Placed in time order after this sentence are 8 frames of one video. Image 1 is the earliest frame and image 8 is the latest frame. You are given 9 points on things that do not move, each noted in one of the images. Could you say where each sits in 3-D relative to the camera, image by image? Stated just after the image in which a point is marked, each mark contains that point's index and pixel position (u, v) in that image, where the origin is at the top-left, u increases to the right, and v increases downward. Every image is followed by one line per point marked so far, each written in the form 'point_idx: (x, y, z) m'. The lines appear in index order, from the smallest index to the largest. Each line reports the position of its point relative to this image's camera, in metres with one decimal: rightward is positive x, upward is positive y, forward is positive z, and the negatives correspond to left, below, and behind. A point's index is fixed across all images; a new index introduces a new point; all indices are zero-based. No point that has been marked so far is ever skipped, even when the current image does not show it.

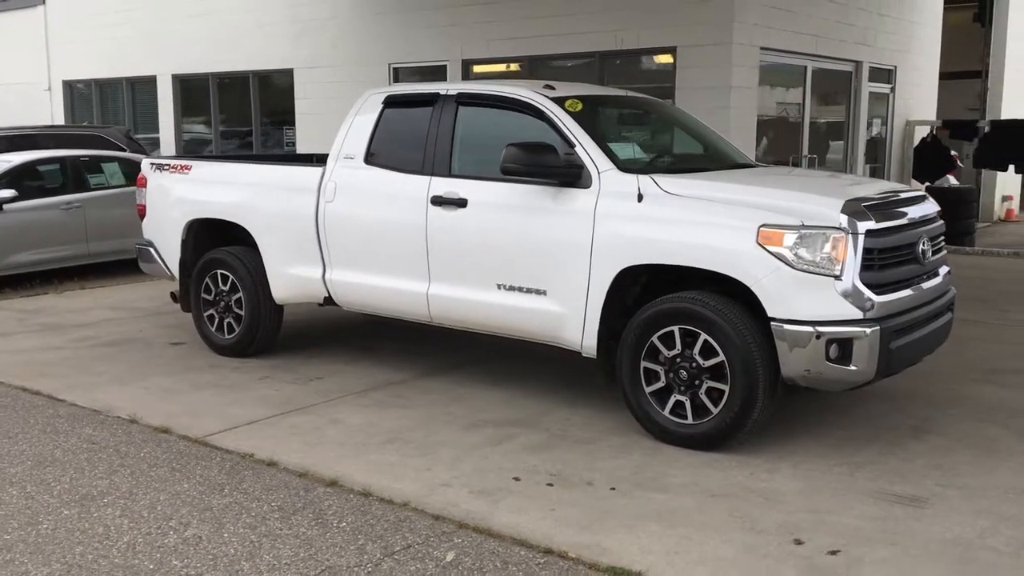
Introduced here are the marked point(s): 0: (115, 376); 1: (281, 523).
0: (-2.9, -0.6, +6.5) m
1: (-1.0, -1.0, +3.8) m
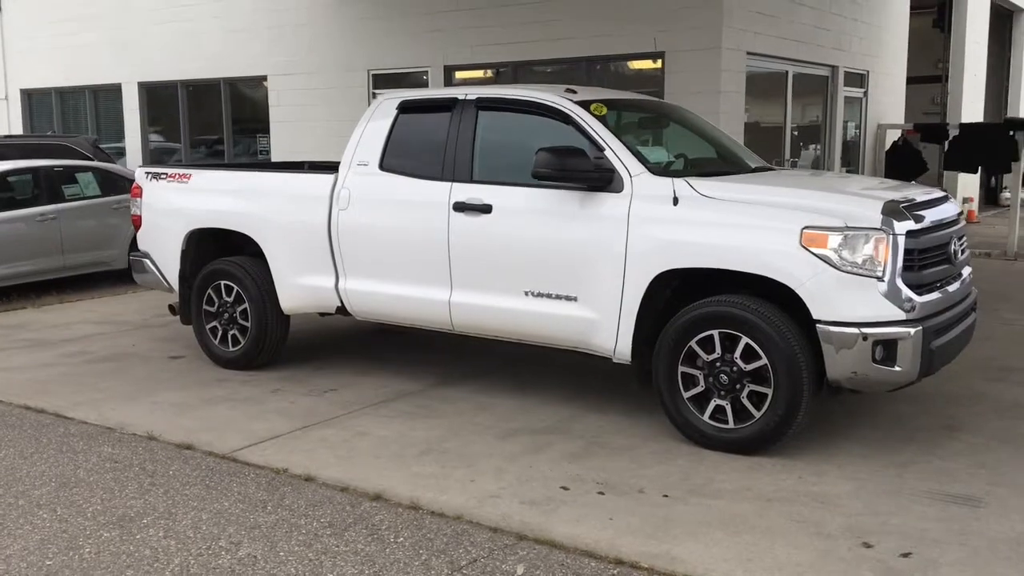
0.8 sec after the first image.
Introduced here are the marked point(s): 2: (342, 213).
0: (-2.8, -0.7, +6.3) m
1: (-0.7, -1.1, +3.7) m
2: (-1.2, +0.5, +6.1) m
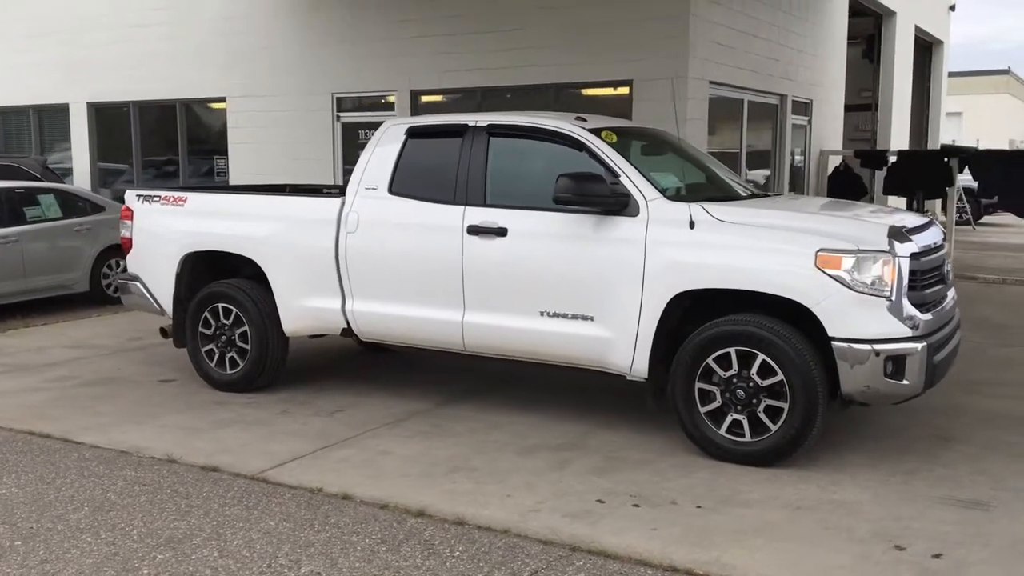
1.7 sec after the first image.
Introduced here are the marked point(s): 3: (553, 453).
0: (-2.7, -0.9, +6.2) m
1: (-0.5, -1.1, +3.8) m
2: (-1.1, +0.4, +6.2) m
3: (+0.2, -1.0, +5.2) m
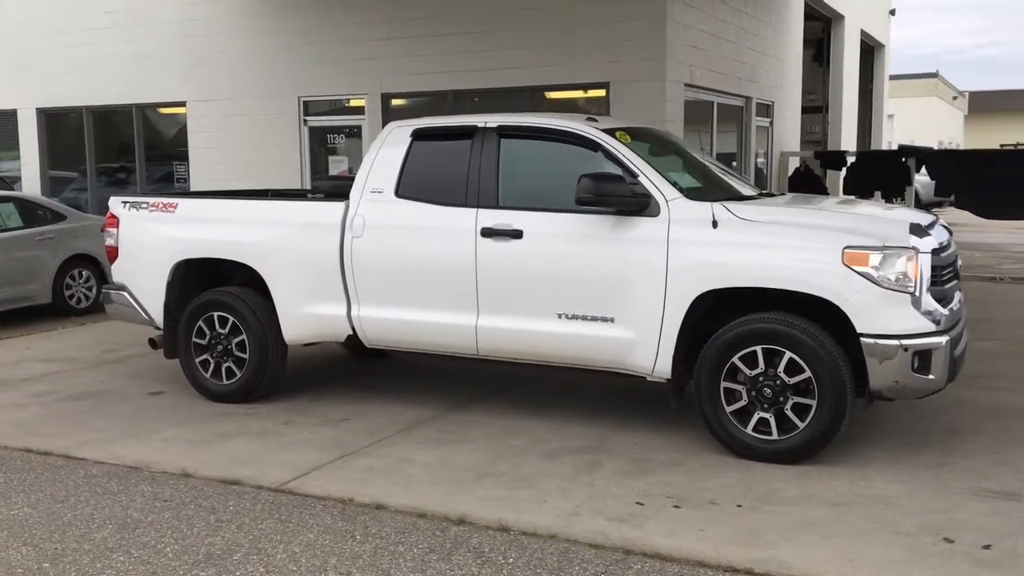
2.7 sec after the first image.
0: (-2.7, -1.0, +6.0) m
1: (-0.3, -1.2, +3.7) m
2: (-1.1, +0.3, +6.1) m
3: (+0.4, -1.0, +5.2) m
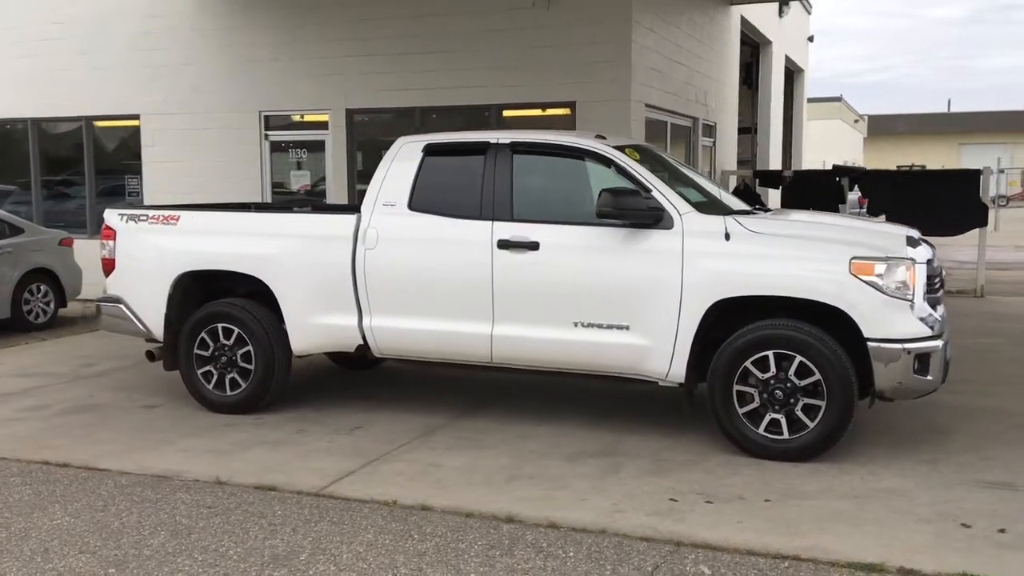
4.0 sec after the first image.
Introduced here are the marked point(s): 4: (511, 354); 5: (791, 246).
0: (-2.6, -1.0, +6.0) m
1: (0.0, -1.2, +3.8) m
2: (-1.0, +0.3, +6.2) m
3: (+0.5, -1.0, +5.4) m
4: (0.0, -0.4, +5.9) m
5: (+1.6, +0.2, +5.3) m
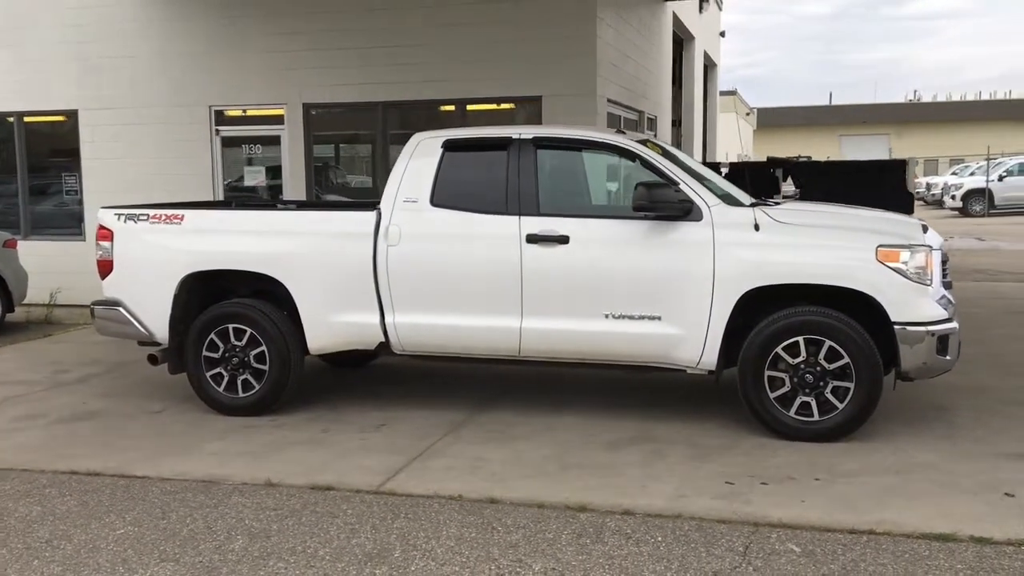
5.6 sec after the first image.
0: (-2.4, -1.0, +5.8) m
1: (+0.4, -1.1, +3.9) m
2: (-0.8, +0.3, +6.2) m
3: (+0.8, -1.0, +5.5) m
4: (+0.2, -0.4, +6.0) m
5: (+1.9, +0.3, +5.5) m
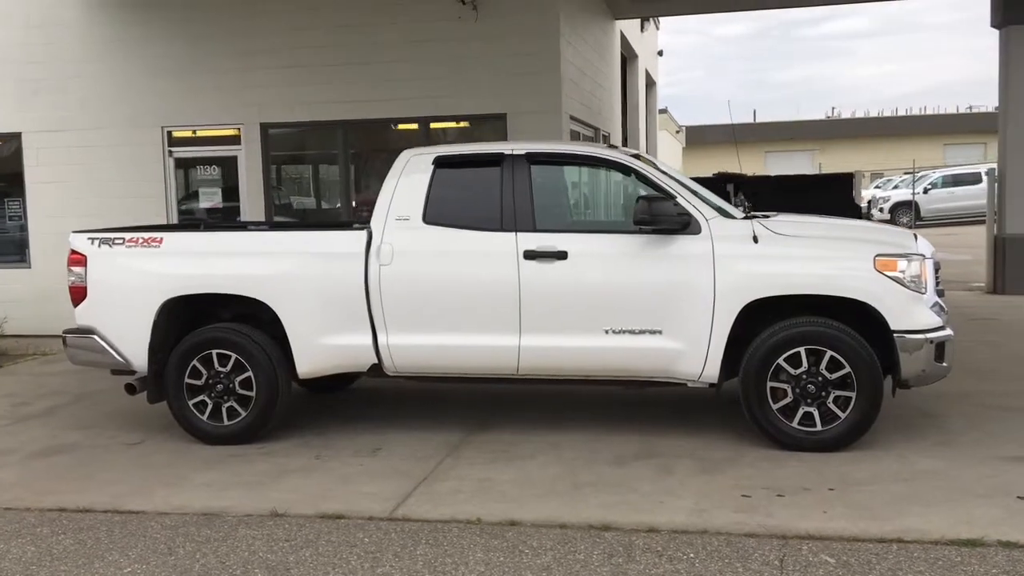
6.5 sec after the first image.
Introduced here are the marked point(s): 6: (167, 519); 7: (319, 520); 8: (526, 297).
0: (-2.3, -1.2, +5.5) m
1: (+0.6, -1.2, +3.9) m
2: (-0.9, +0.1, +6.1) m
3: (+0.8, -1.1, +5.5) m
4: (+0.2, -0.5, +5.9) m
5: (+1.9, +0.3, +5.5) m
6: (-1.8, -1.2, +4.7) m
7: (-1.0, -1.2, +4.6) m
8: (+0.1, -0.1, +5.9) m
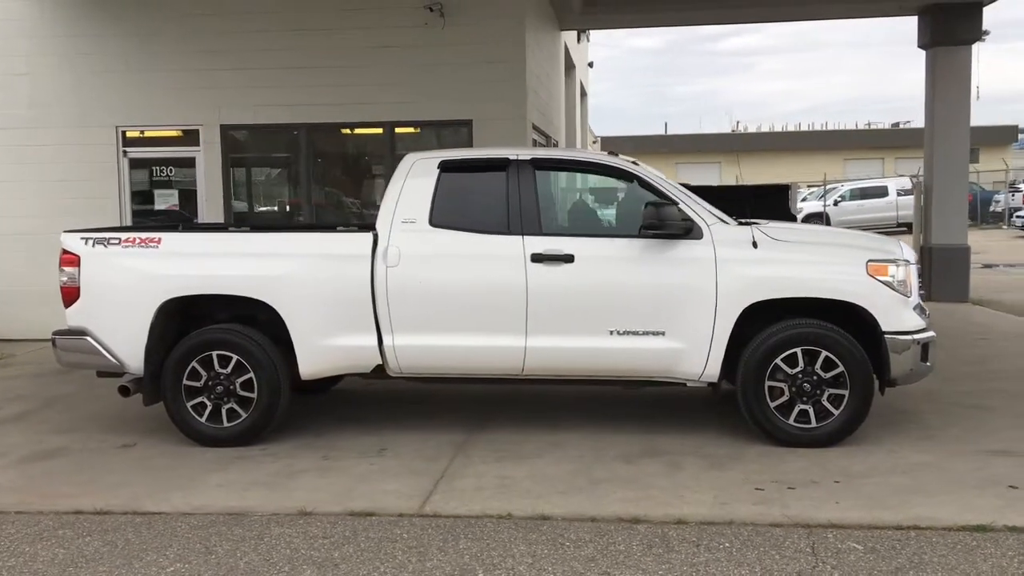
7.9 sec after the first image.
0: (-2.2, -1.2, +5.5) m
1: (+0.8, -1.2, +4.0) m
2: (-0.8, +0.1, +6.1) m
3: (+0.9, -1.1, +5.7) m
4: (+0.2, -0.5, +6.1) m
5: (+2.0, +0.2, +5.8) m
6: (-1.7, -1.2, +4.7) m
7: (-0.8, -1.2, +4.6) m
8: (+0.1, -0.1, +6.0) m
